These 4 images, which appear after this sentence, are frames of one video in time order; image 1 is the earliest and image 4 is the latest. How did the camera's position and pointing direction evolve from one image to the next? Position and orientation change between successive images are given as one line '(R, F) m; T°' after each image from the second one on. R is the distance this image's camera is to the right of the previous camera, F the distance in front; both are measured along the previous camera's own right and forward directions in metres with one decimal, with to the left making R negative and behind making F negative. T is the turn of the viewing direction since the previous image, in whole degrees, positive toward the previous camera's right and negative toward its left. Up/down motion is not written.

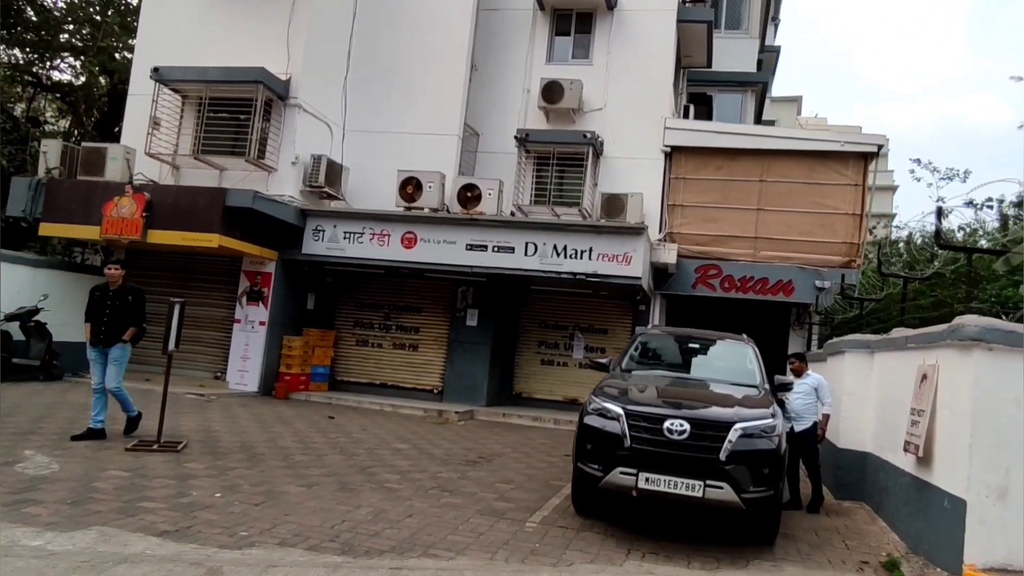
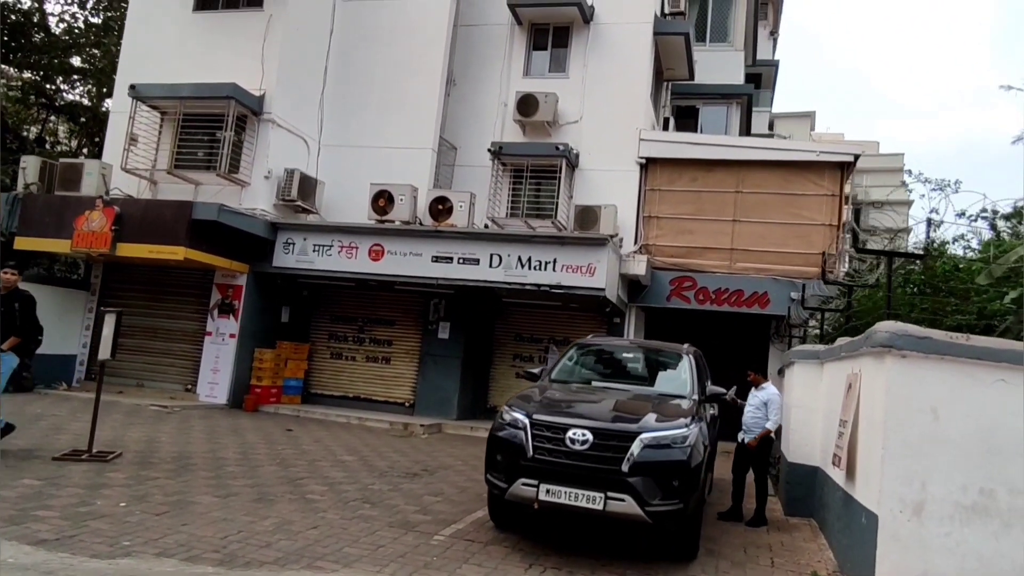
(+0.9, +0.1) m; -2°
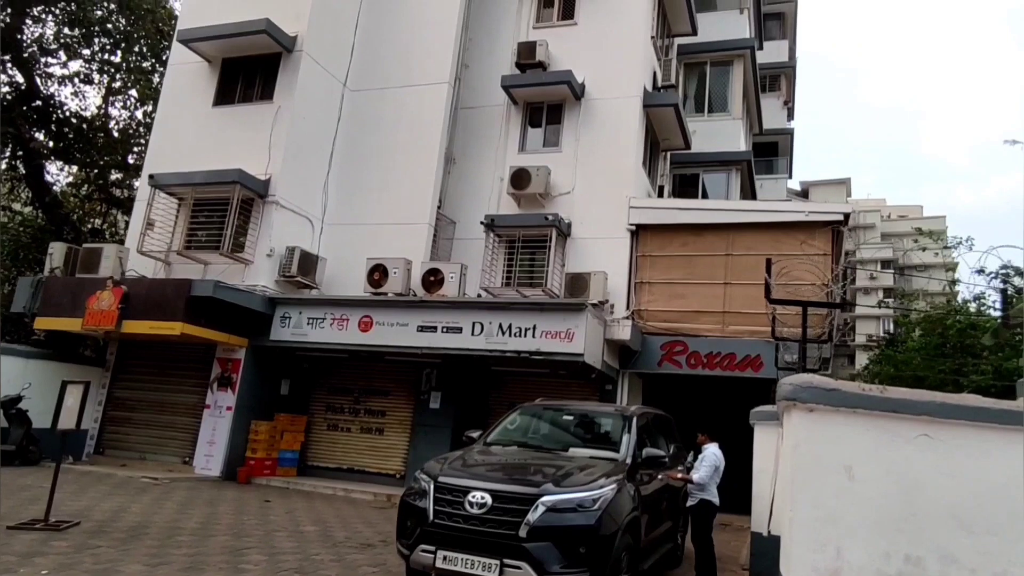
(+1.1, -0.1) m; -4°
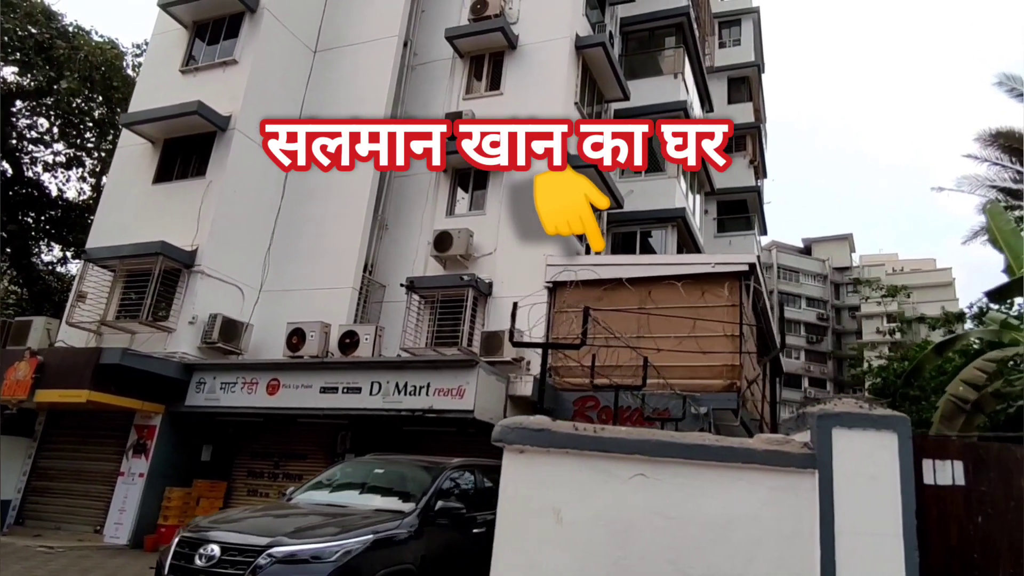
(+2.2, -0.1) m; -2°
